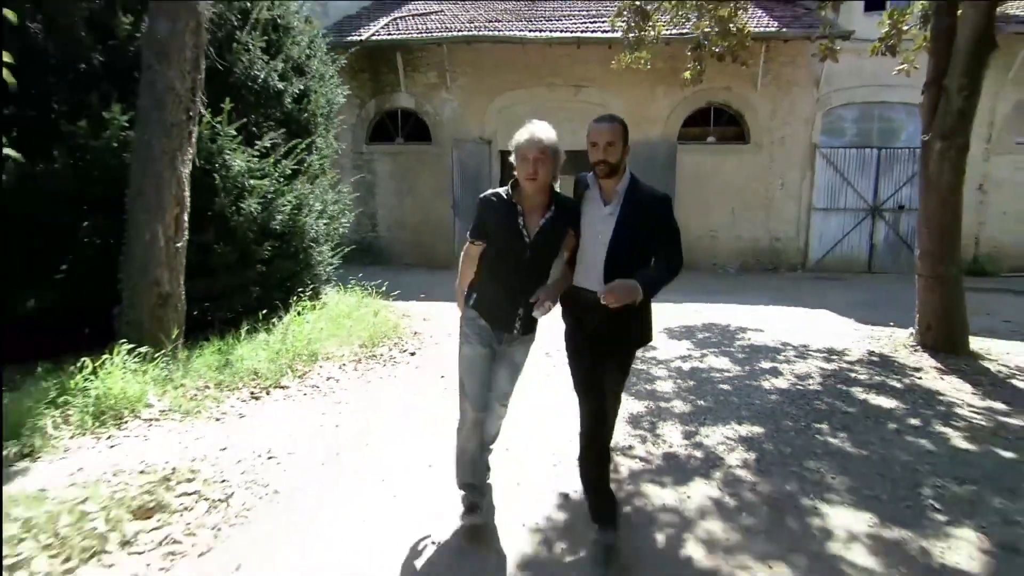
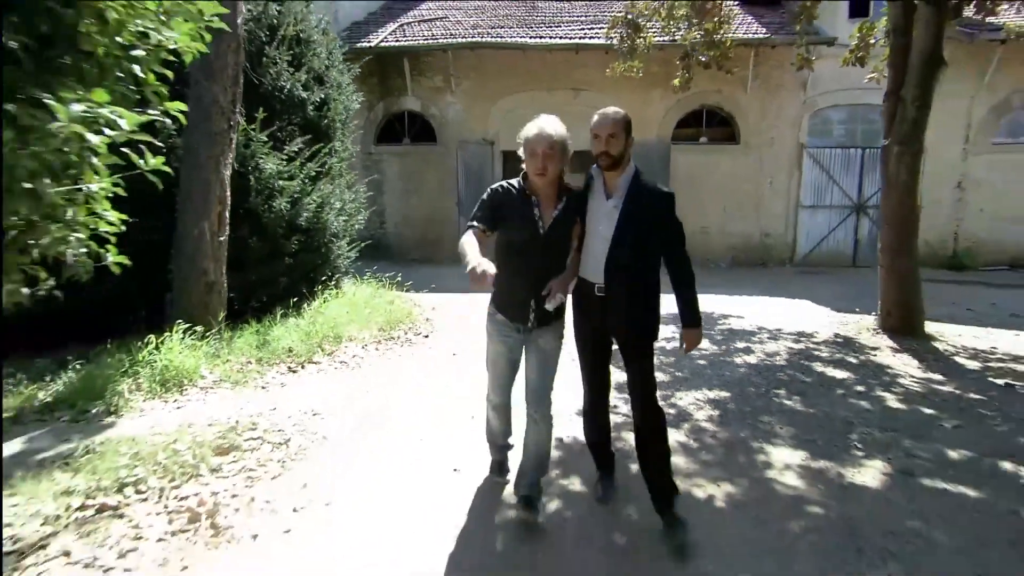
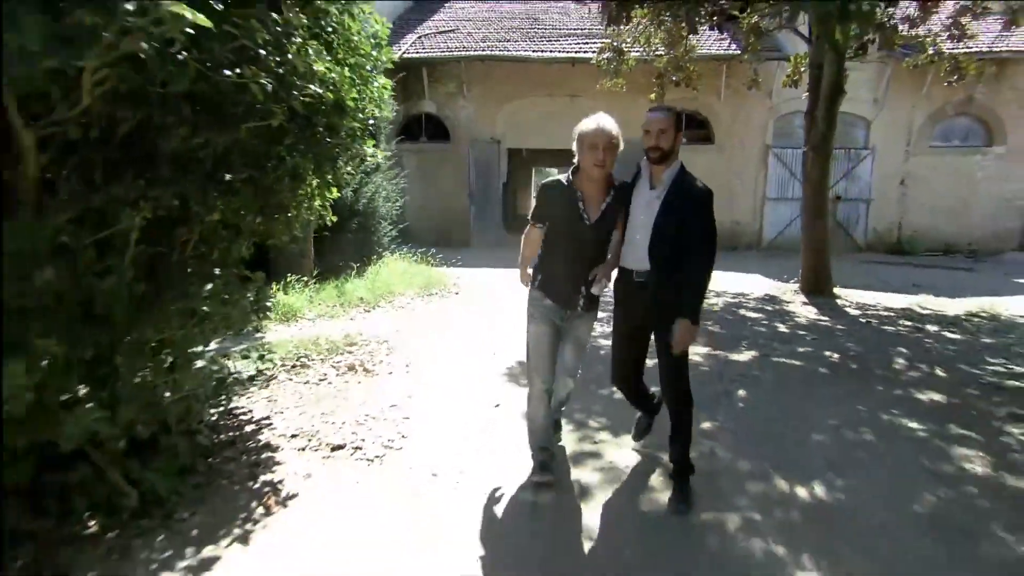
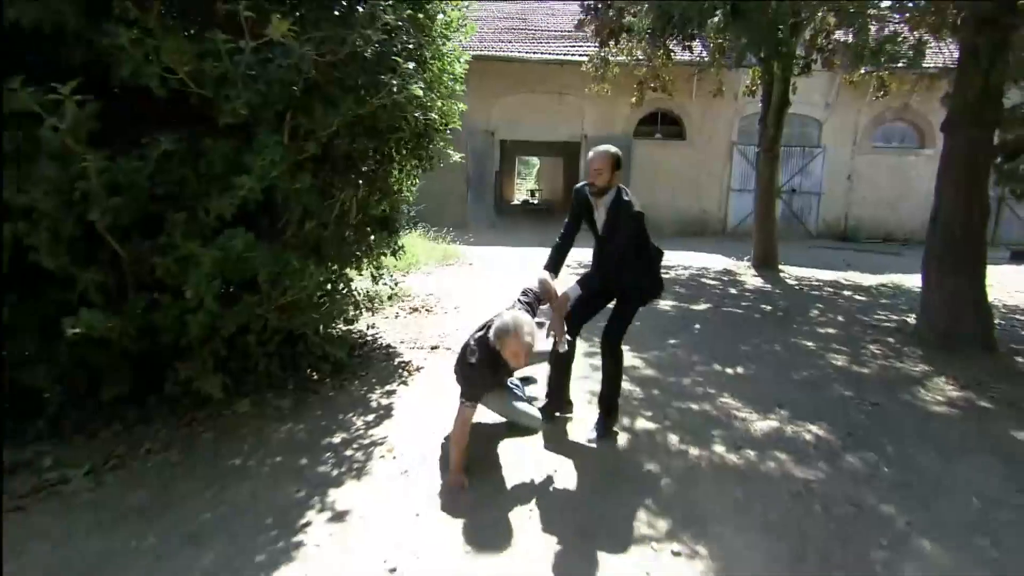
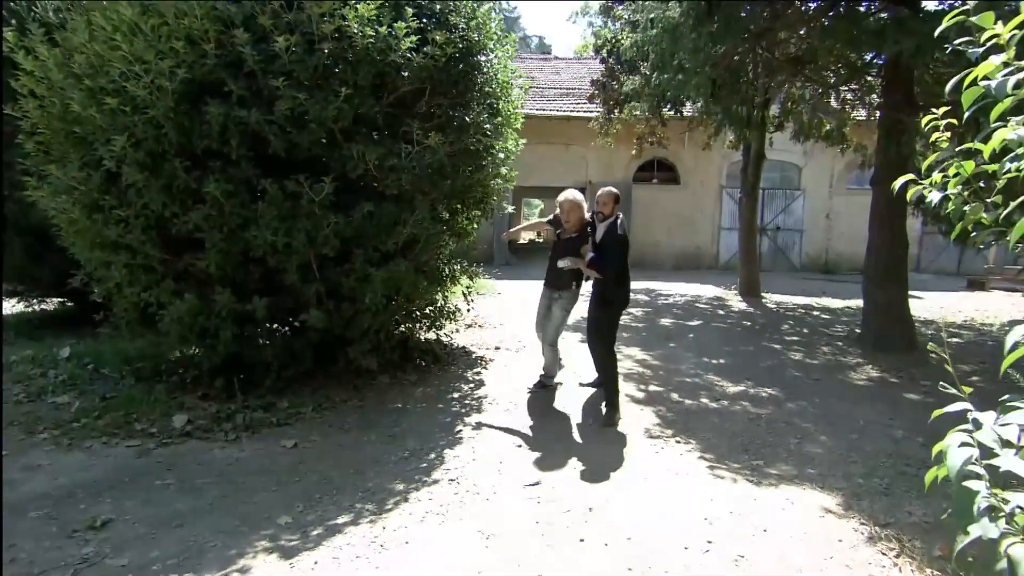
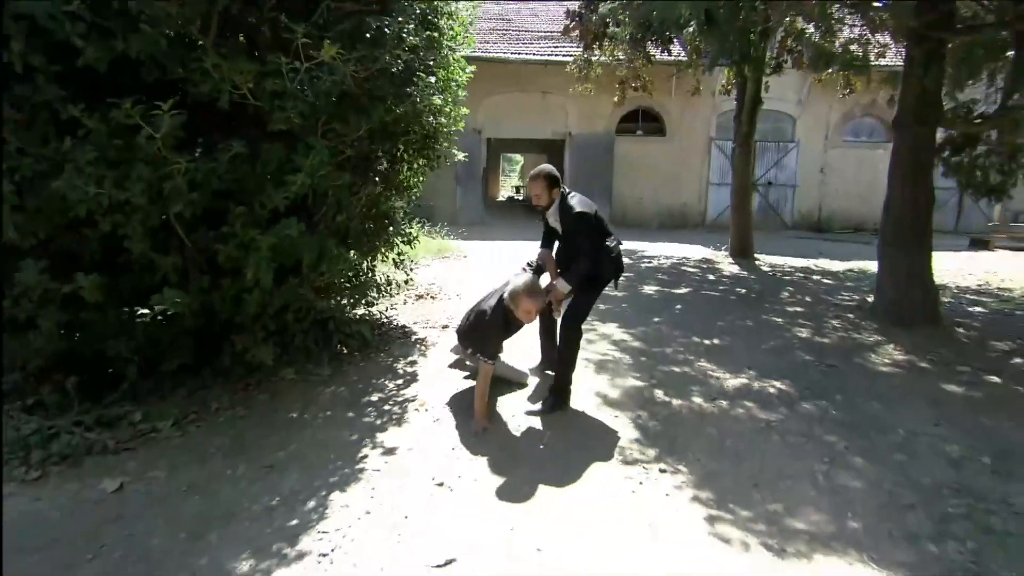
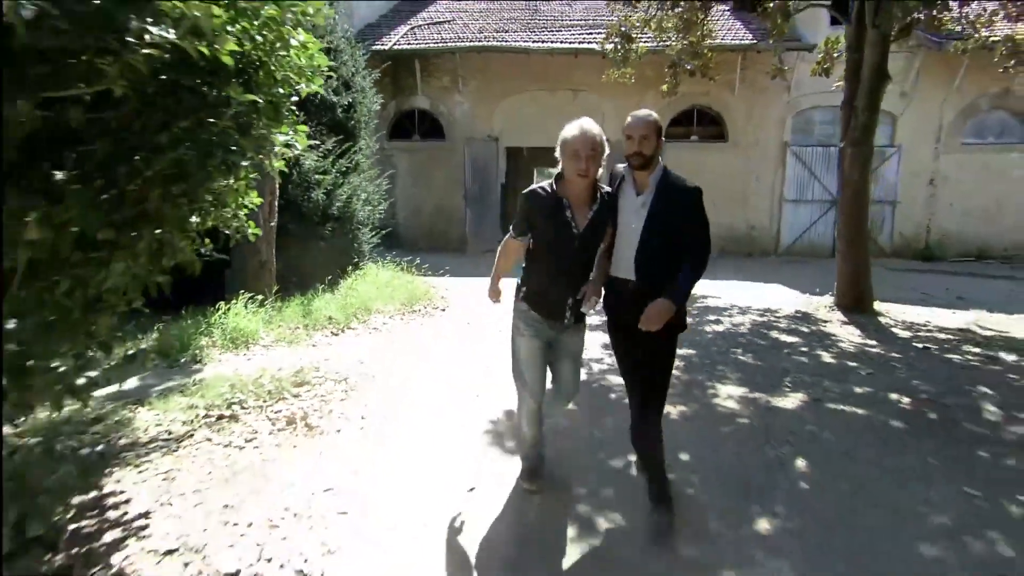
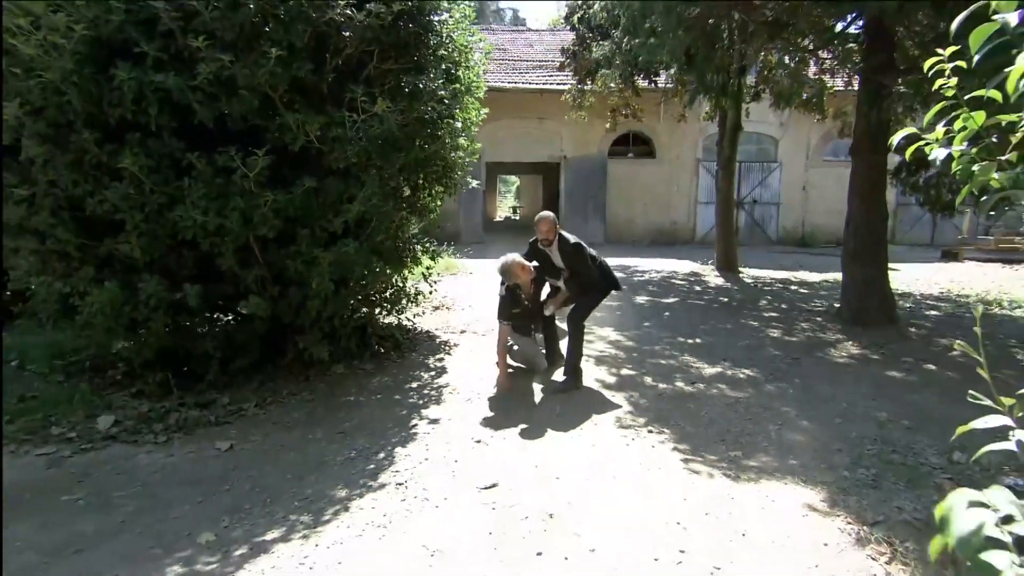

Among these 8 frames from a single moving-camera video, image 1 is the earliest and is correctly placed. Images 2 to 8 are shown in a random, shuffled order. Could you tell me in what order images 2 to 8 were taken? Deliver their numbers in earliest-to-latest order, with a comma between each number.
2, 7, 3, 4, 6, 8, 5
